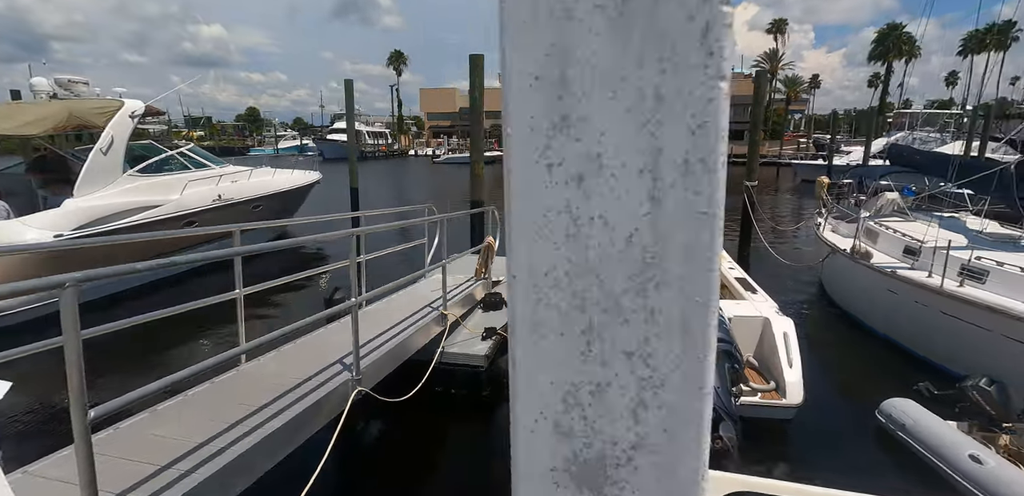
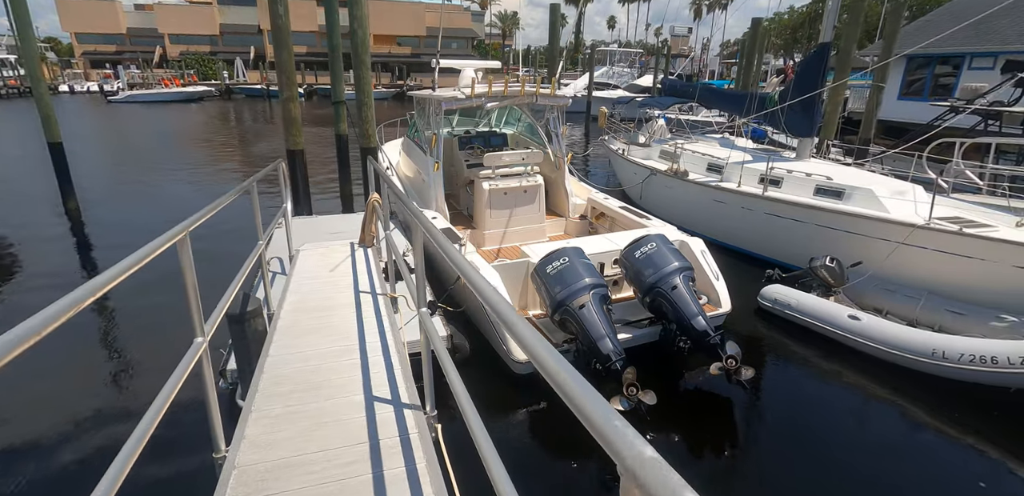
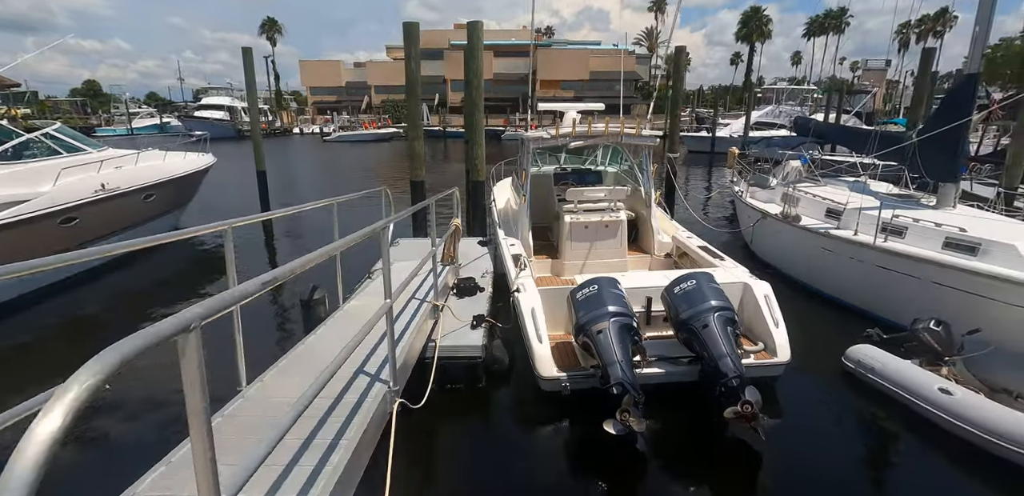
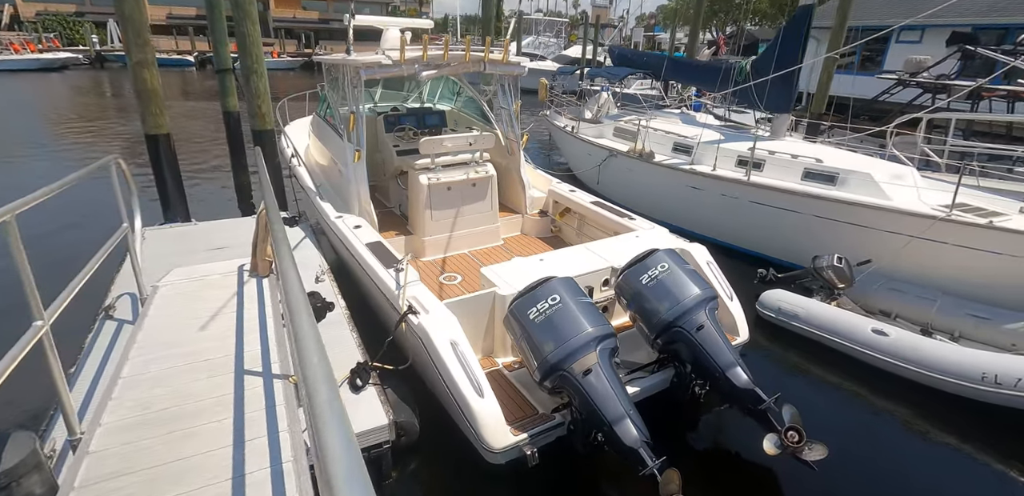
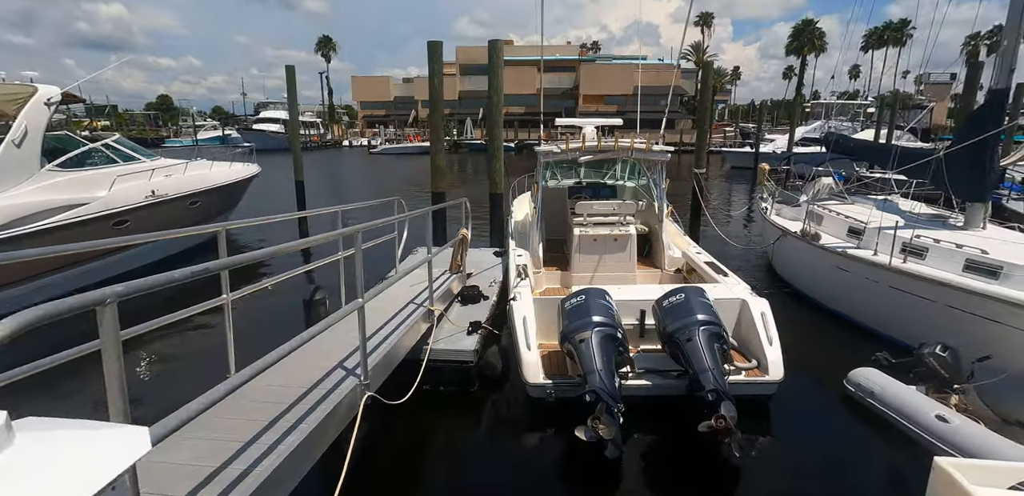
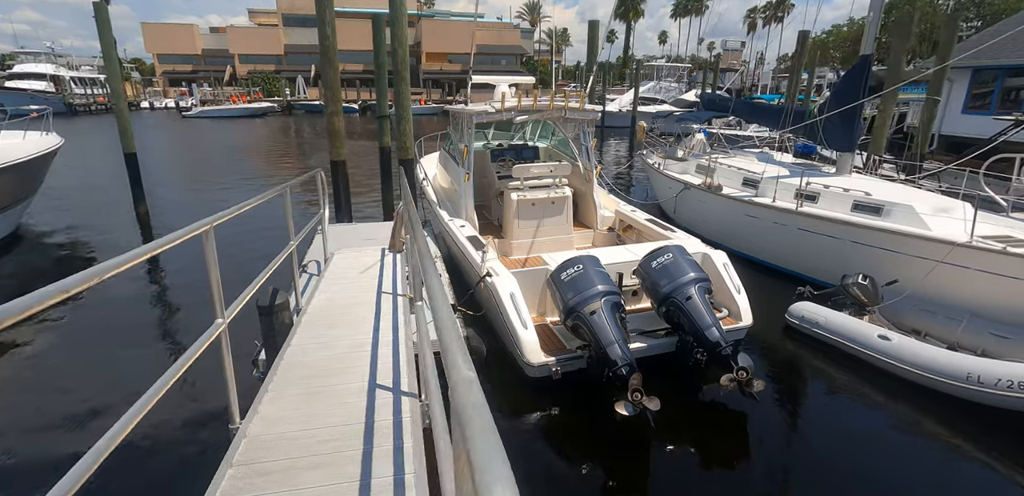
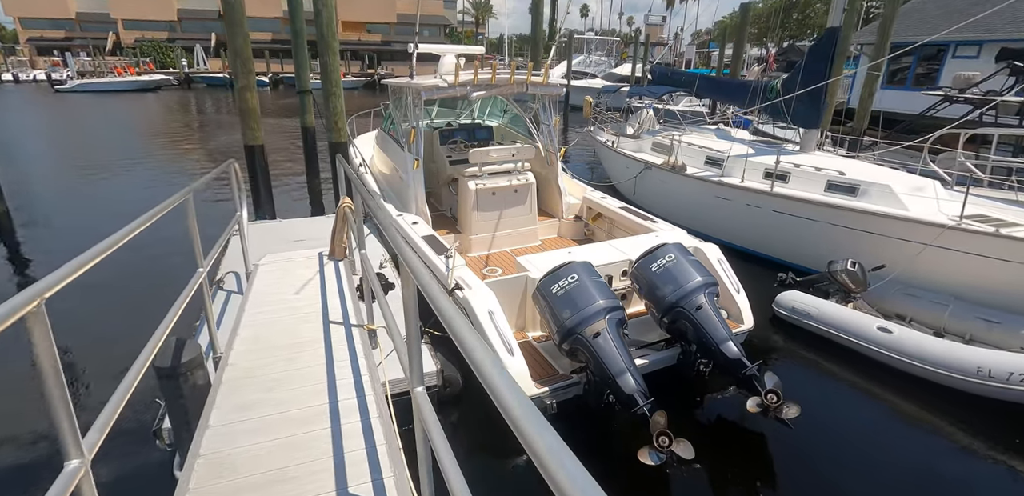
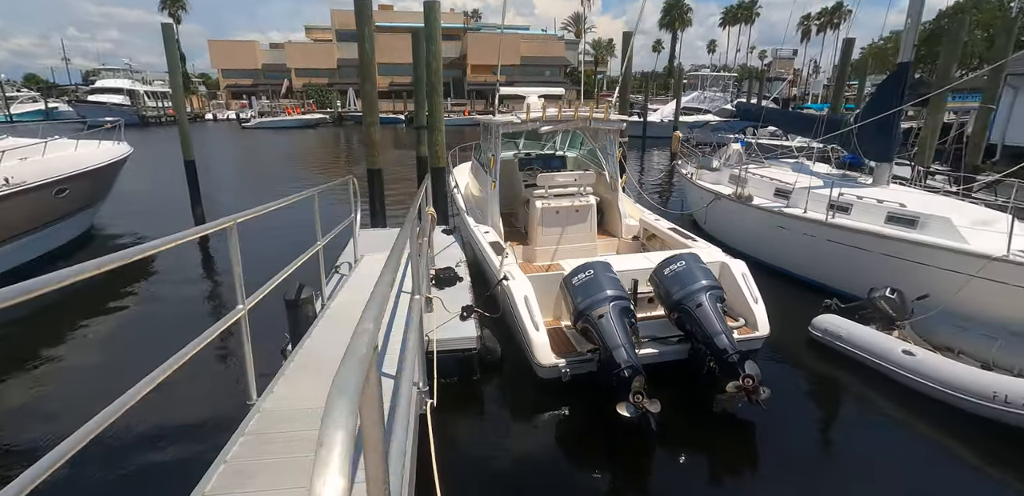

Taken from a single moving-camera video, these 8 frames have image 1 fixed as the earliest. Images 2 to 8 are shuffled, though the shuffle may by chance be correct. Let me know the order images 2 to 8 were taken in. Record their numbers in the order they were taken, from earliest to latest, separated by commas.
5, 3, 8, 6, 2, 7, 4
